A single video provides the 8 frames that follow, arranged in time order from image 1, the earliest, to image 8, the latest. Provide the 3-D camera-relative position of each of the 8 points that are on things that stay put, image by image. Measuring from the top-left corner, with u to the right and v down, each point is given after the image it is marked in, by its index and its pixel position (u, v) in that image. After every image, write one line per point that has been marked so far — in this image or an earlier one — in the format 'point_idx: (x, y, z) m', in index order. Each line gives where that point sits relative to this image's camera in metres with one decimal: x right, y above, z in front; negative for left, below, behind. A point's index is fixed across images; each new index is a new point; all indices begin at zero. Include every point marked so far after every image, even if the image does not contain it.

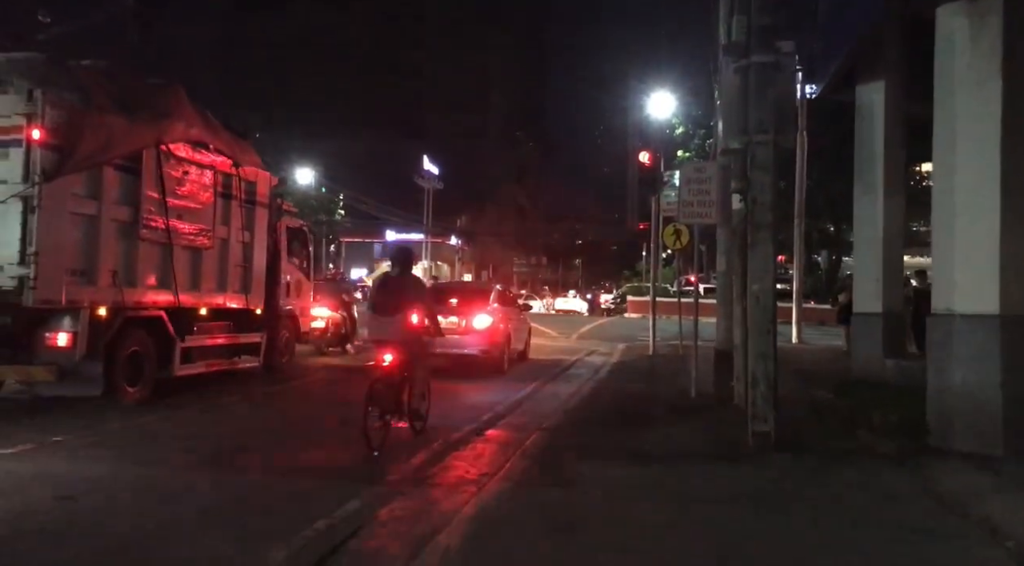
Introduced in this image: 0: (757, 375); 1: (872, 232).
0: (+2.4, -0.9, +9.8) m
1: (+4.8, +0.7, +13.0) m
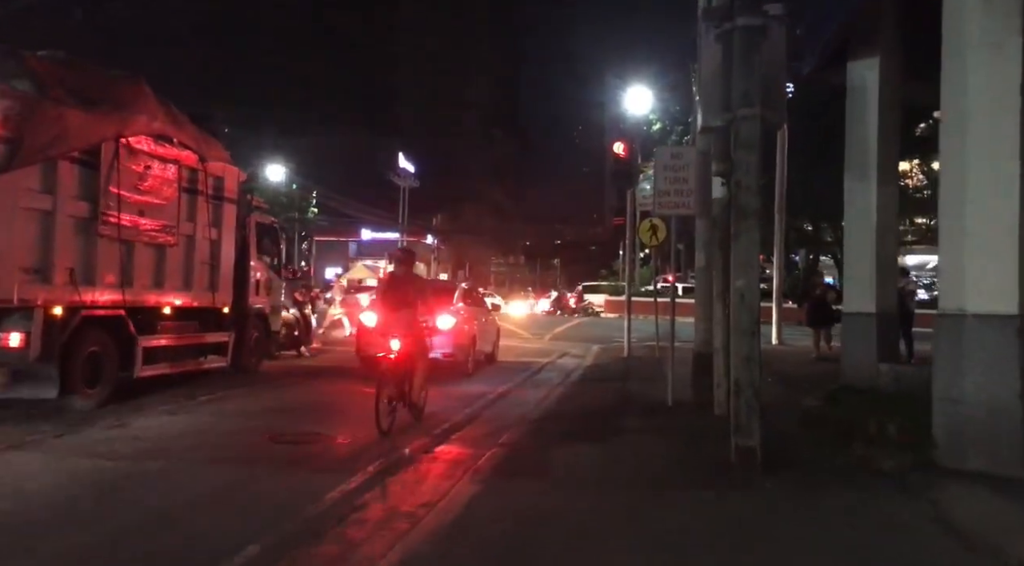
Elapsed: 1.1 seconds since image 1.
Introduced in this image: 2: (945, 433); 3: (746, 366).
0: (+2.0, -0.9, +8.6) m
1: (+4.3, +0.7, +11.9) m
2: (+3.6, -1.3, +8.3) m
3: (+2.1, -0.7, +8.5) m
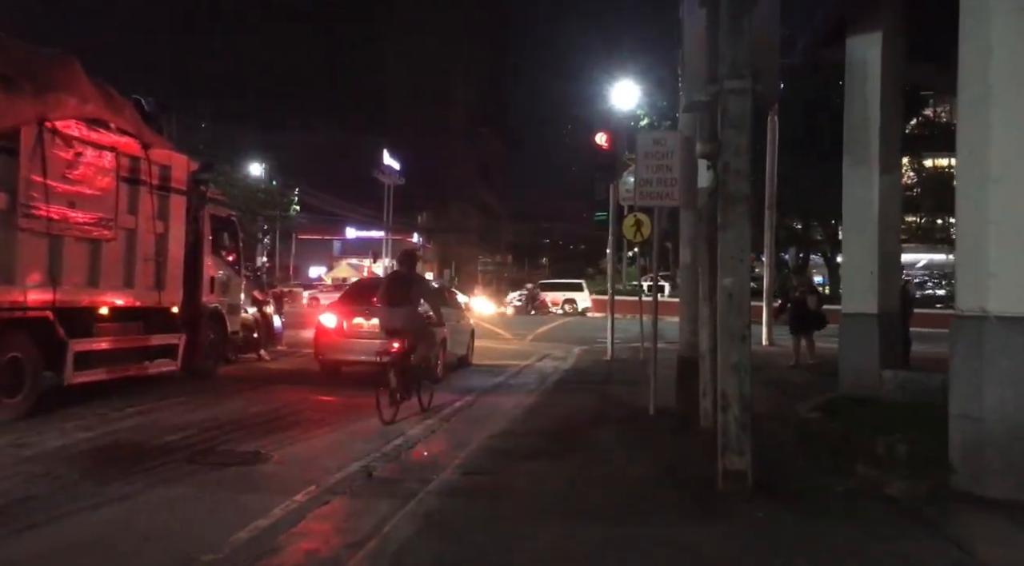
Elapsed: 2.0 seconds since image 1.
0: (+1.6, -0.9, +7.5) m
1: (+3.9, +0.7, +10.8) m
2: (+3.3, -1.2, +7.2) m
3: (+1.7, -0.7, +7.4) m
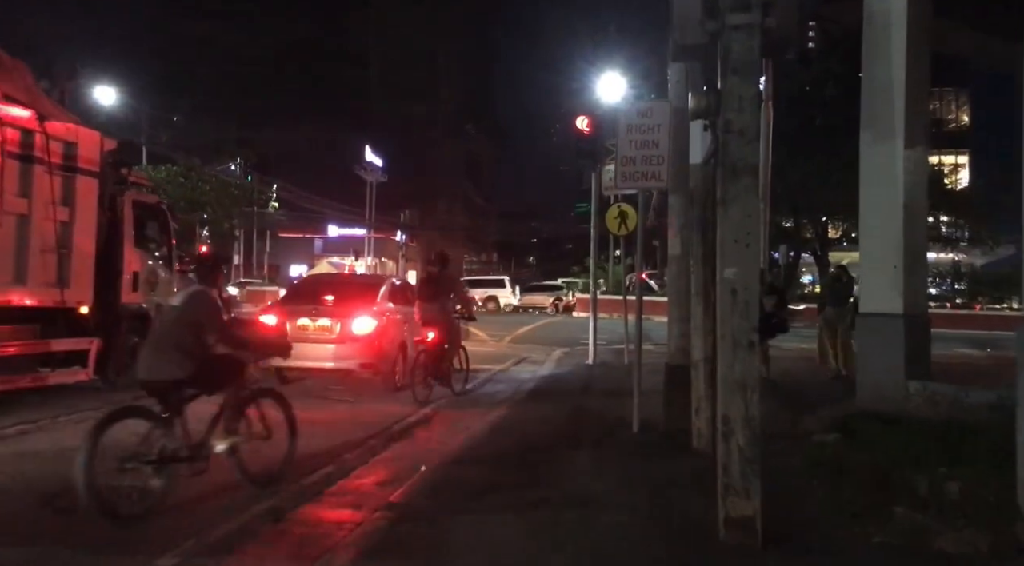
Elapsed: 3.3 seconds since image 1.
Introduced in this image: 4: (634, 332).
0: (+1.3, -0.8, +5.8) m
1: (+3.5, +0.8, +9.1) m
2: (+3.0, -1.2, +5.5) m
3: (+1.4, -0.7, +5.8) m
4: (+1.6, -0.7, +13.3) m
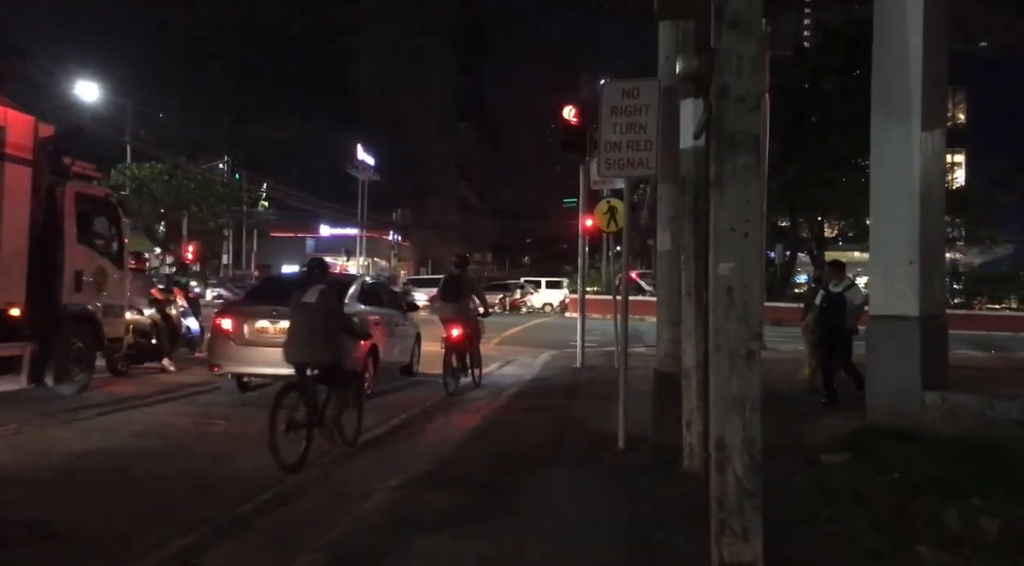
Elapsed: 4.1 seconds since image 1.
0: (+1.1, -0.8, +4.8) m
1: (+3.2, +0.8, +8.2) m
2: (+2.7, -1.2, +4.5) m
3: (+1.1, -0.7, +4.8) m
4: (+1.4, -0.7, +12.3) m
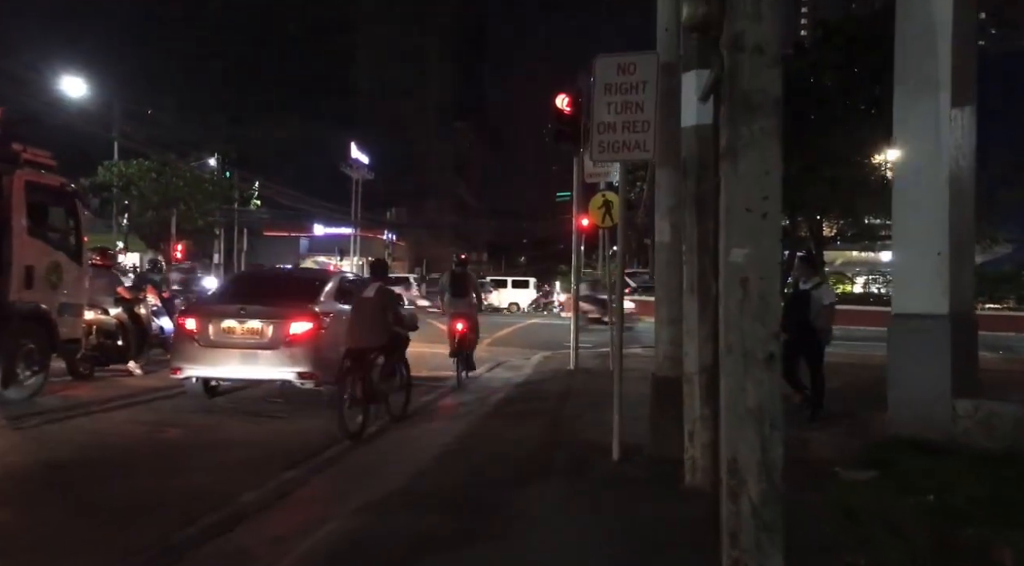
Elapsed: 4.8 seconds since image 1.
0: (+0.9, -0.8, +4.0) m
1: (+3.1, +0.8, +7.3) m
2: (+2.6, -1.1, +3.7) m
3: (+1.0, -0.6, +3.9) m
4: (+1.2, -0.6, +11.5) m
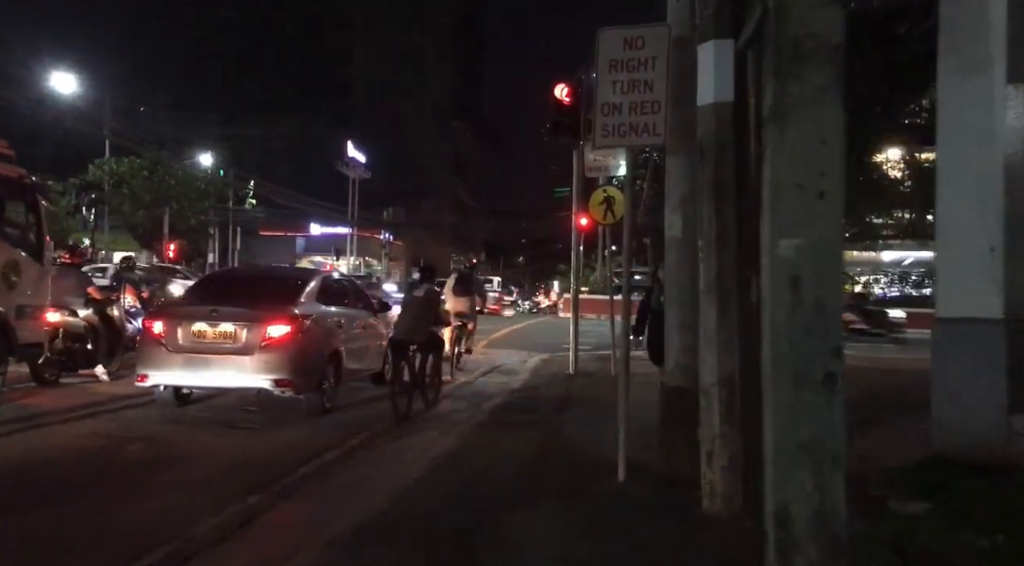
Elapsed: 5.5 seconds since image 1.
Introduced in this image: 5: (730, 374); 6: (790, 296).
0: (+0.9, -0.8, +3.1) m
1: (+3.1, +0.8, +6.5) m
2: (+2.6, -1.1, +2.9) m
3: (+1.0, -0.6, +3.1) m
4: (+1.2, -0.6, +10.6) m
5: (+1.3, -0.6, +6.0) m
6: (+0.9, -0.1, +3.2) m
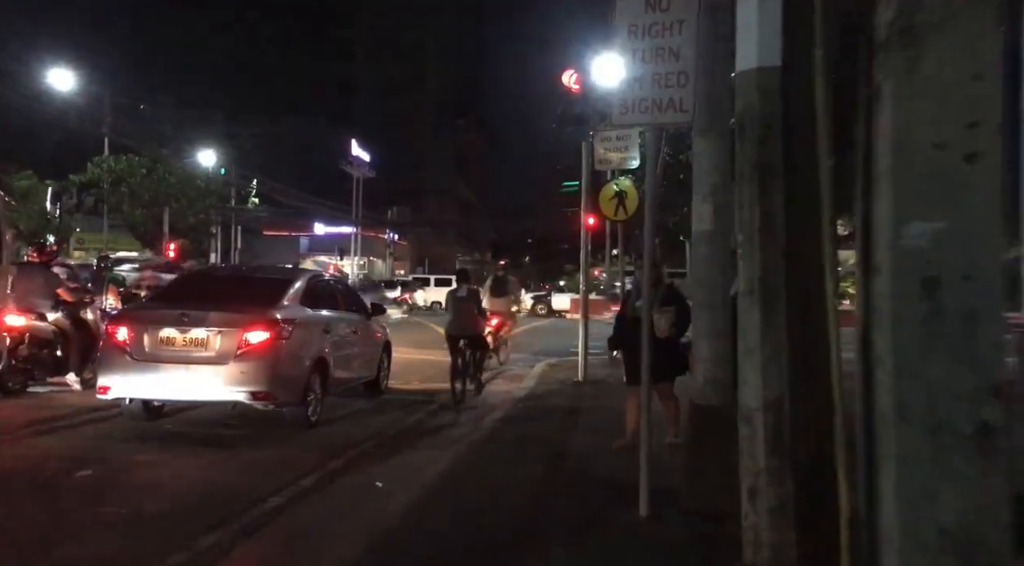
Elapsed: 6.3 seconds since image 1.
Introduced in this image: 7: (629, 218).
0: (+0.9, -0.8, +2.1) m
1: (+3.1, +0.8, +5.4) m
2: (+2.5, -1.2, +1.8) m
3: (+0.9, -0.6, +2.0) m
4: (+1.2, -0.6, +9.6) m
5: (+1.3, -0.6, +4.9) m
6: (+0.9, -0.1, +2.1) m
7: (+1.6, +0.9, +13.6) m
